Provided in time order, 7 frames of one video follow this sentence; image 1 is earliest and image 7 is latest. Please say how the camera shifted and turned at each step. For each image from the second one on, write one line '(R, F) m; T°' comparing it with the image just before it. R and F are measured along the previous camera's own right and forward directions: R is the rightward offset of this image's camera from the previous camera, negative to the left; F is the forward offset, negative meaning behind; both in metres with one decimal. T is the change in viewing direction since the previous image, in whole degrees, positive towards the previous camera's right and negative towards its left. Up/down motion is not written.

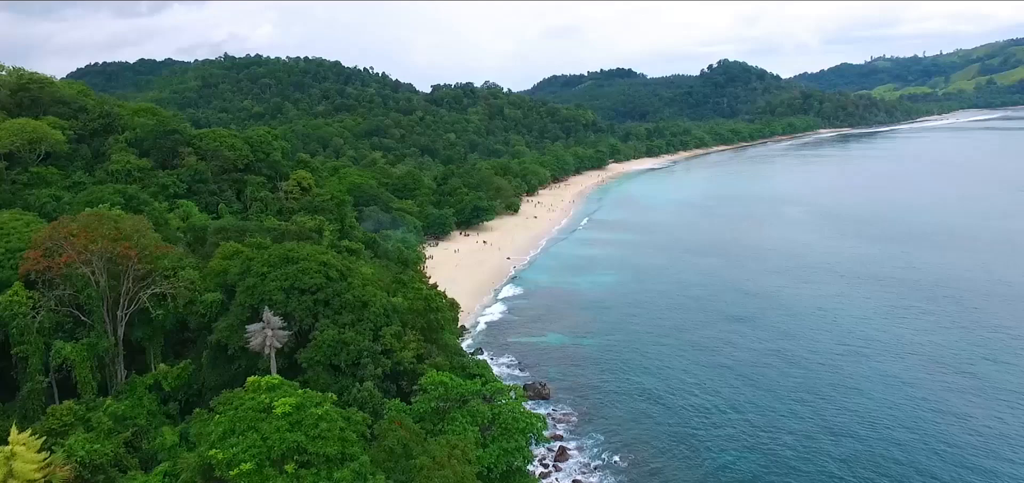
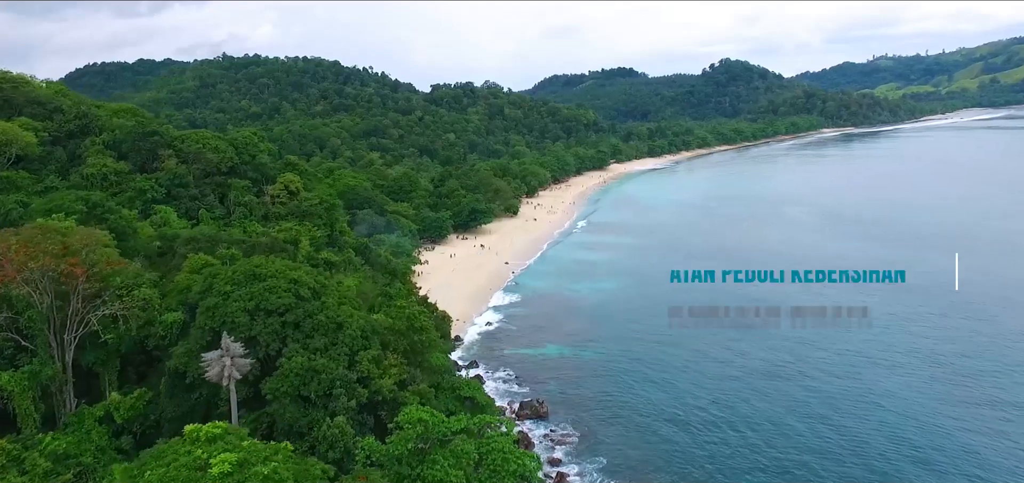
(+0.2, +1.9) m; 0°
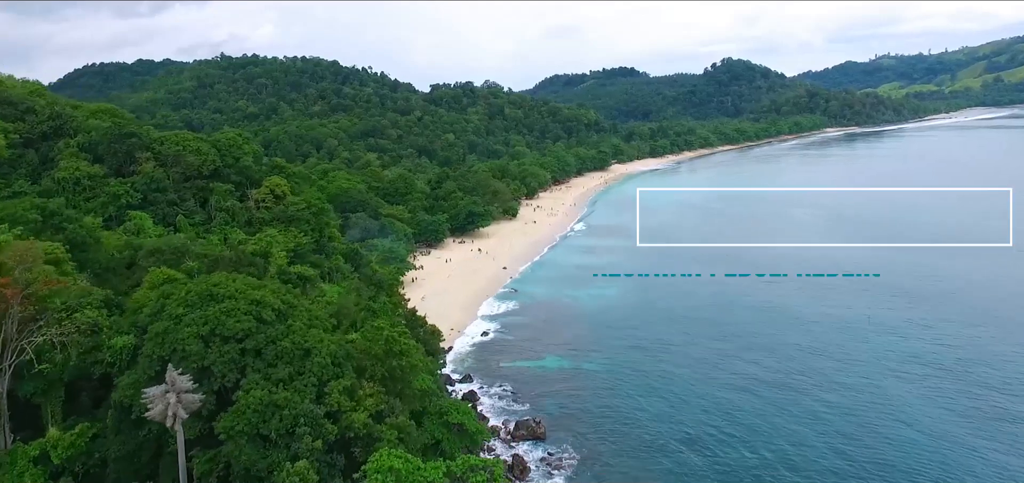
(+0.2, +1.9) m; 0°
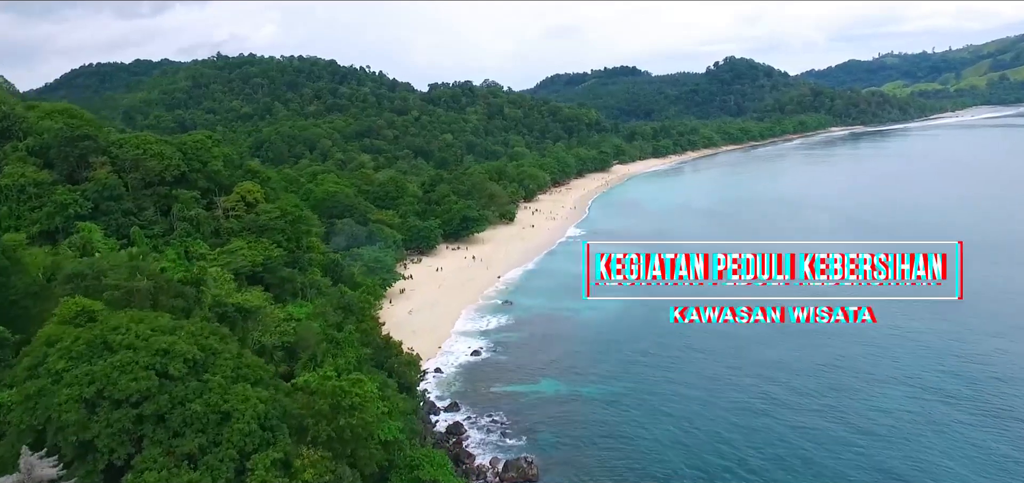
(+0.4, +3.3) m; 0°
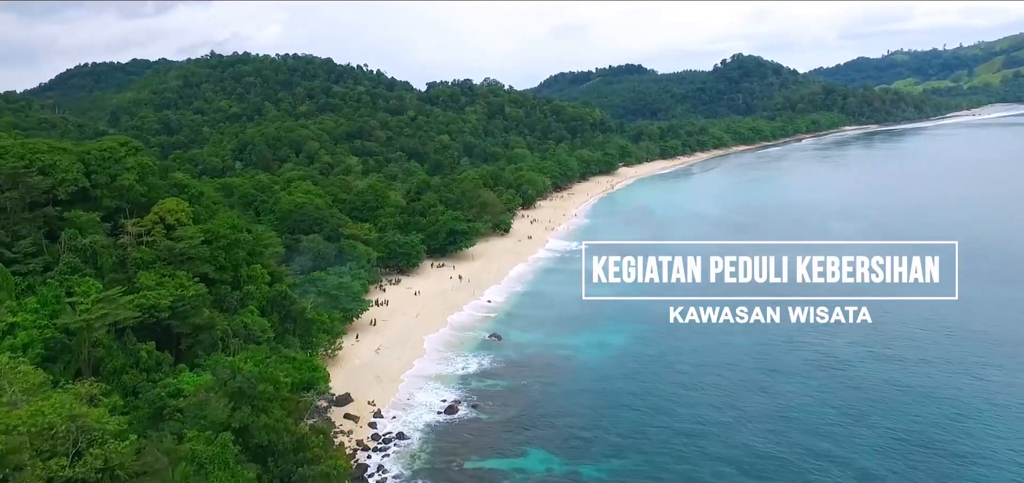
(+0.8, +7.1) m; 0°
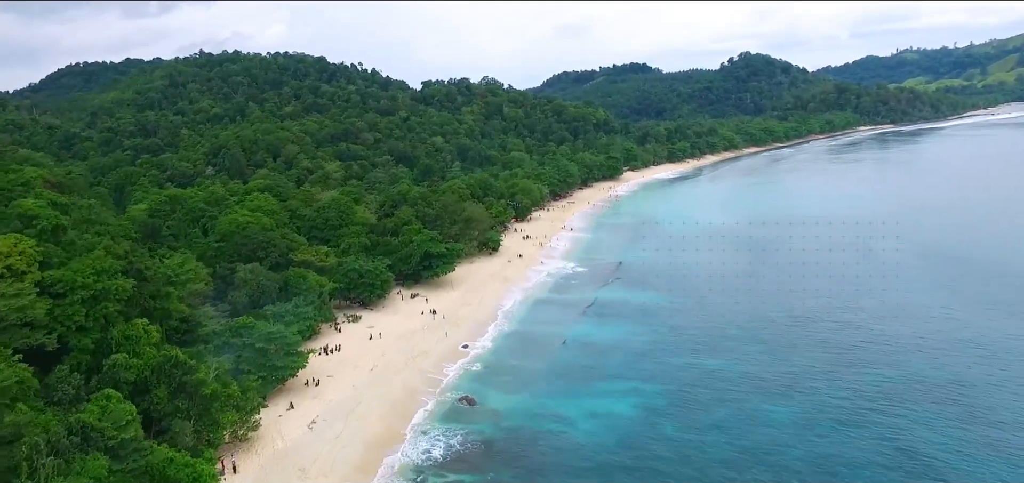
(+1.0, +8.7) m; 0°
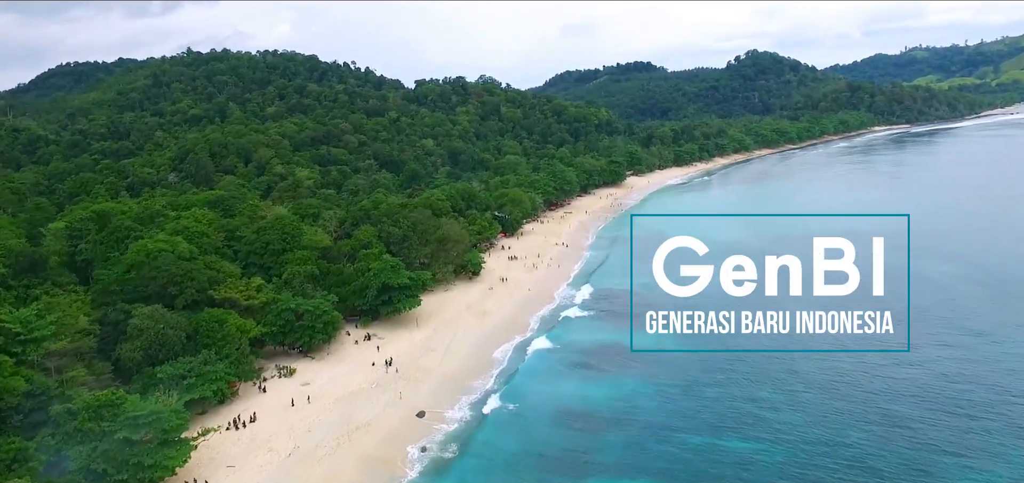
(+1.3, +8.5) m; 0°
